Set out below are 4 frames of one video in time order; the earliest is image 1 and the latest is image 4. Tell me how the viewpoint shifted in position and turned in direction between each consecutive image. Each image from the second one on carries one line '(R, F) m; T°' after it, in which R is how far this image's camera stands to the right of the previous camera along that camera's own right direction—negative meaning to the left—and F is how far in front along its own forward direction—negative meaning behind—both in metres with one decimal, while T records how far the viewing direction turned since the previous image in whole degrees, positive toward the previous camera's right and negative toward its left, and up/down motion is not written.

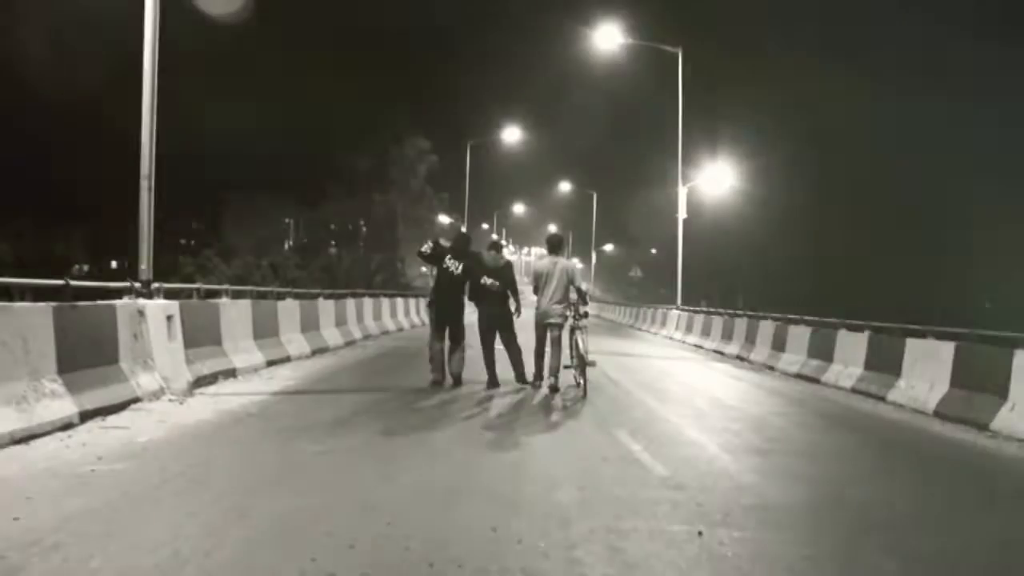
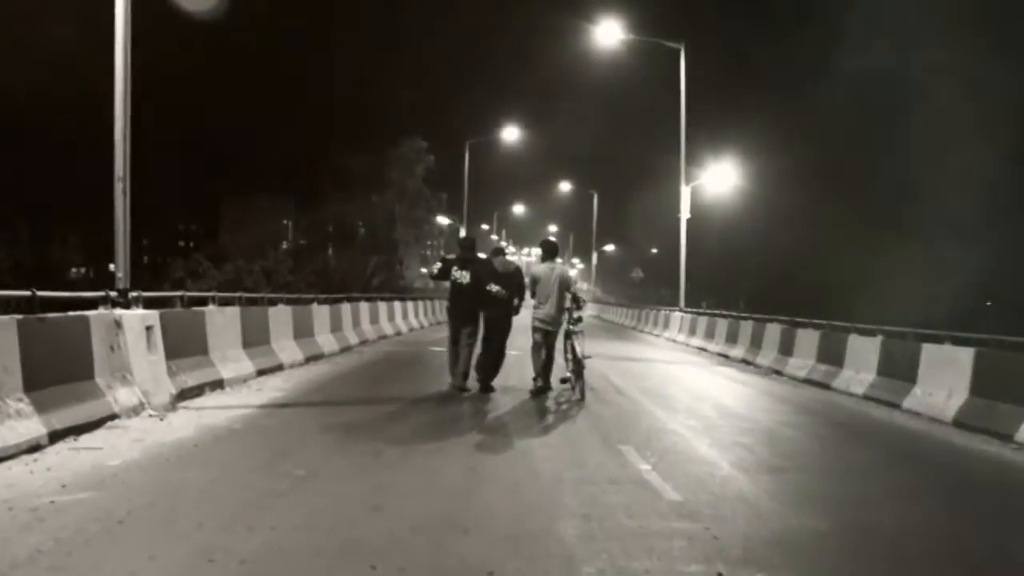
(0.0, +0.8) m; 0°
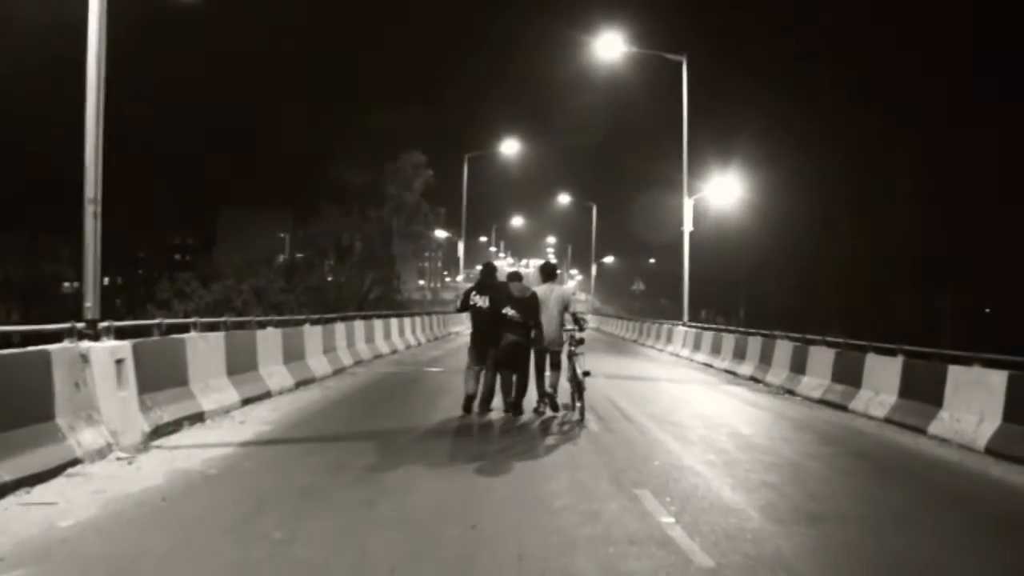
(0.0, +1.1) m; 0°
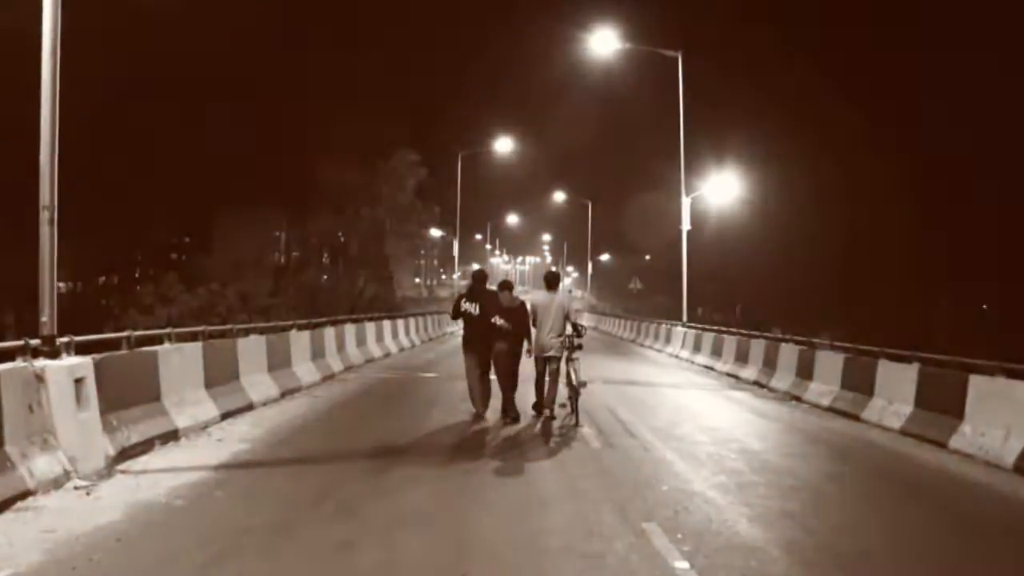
(0.0, +1.0) m; 0°
